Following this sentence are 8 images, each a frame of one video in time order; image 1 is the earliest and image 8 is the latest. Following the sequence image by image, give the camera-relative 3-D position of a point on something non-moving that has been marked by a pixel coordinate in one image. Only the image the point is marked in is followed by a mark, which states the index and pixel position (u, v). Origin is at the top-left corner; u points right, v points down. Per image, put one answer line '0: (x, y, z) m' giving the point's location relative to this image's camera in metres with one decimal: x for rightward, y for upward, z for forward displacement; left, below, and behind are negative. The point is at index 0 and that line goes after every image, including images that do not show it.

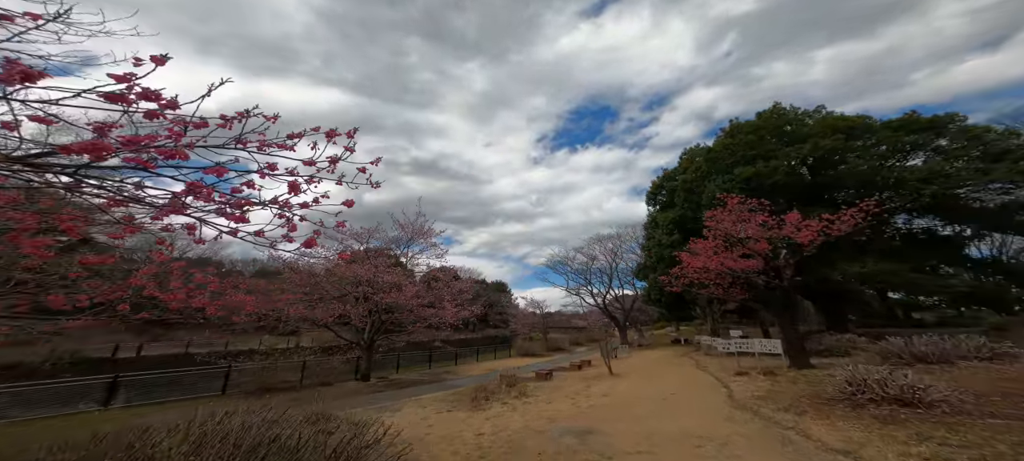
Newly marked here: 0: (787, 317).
0: (+8.6, -2.7, +12.4) m
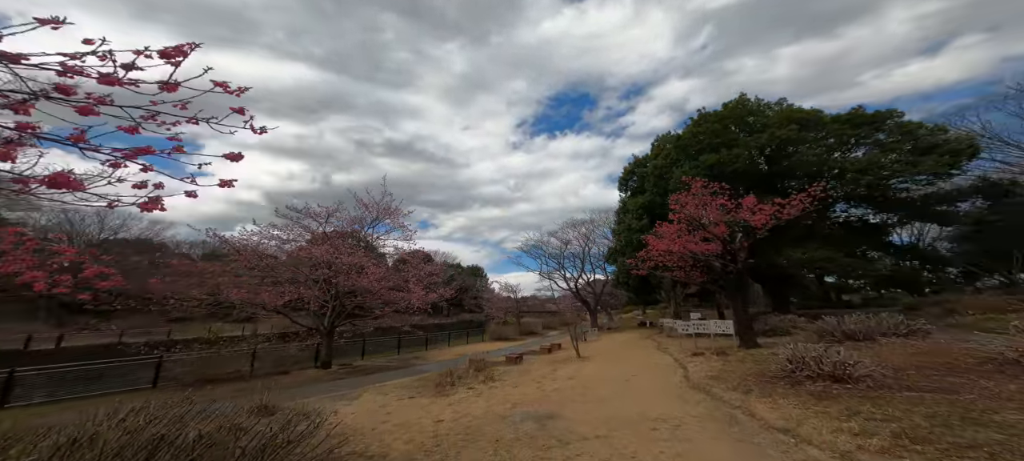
0: (+7.6, -2.3, +13.0) m
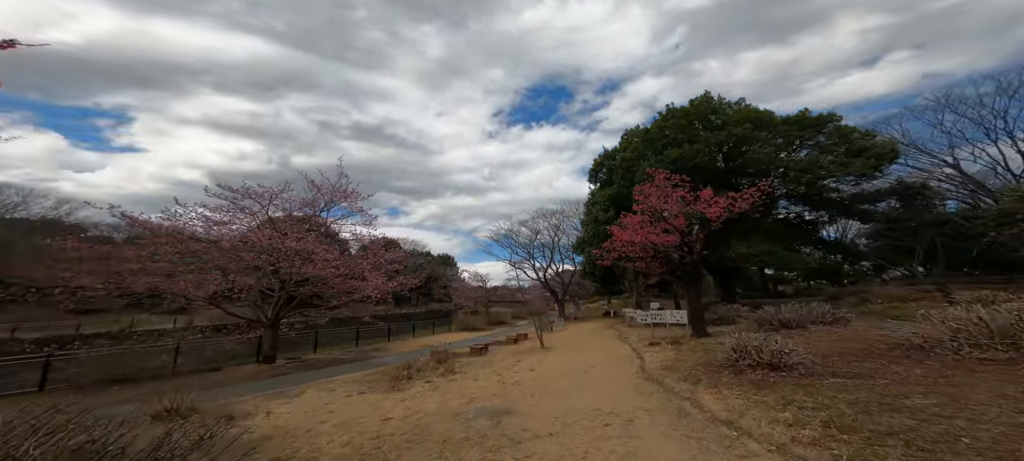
0: (+6.4, -2.1, +13.5) m
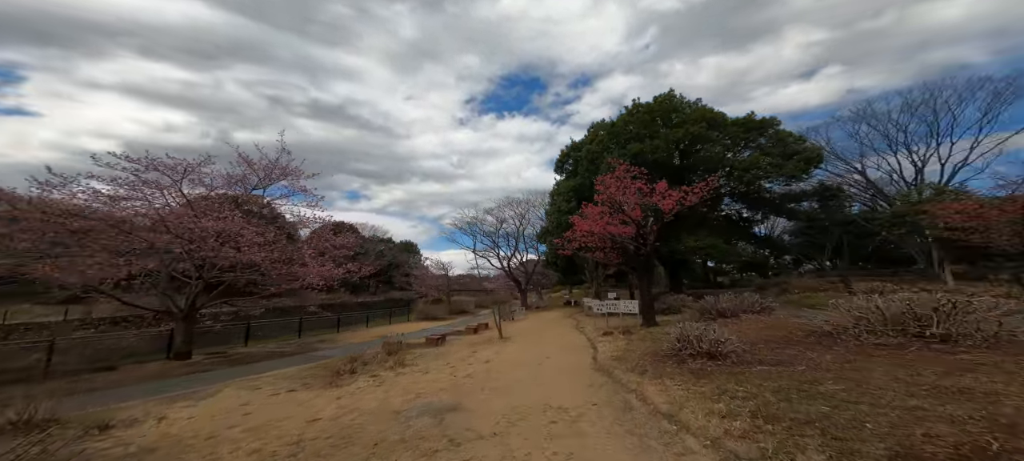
0: (+5.0, -1.9, +13.9) m
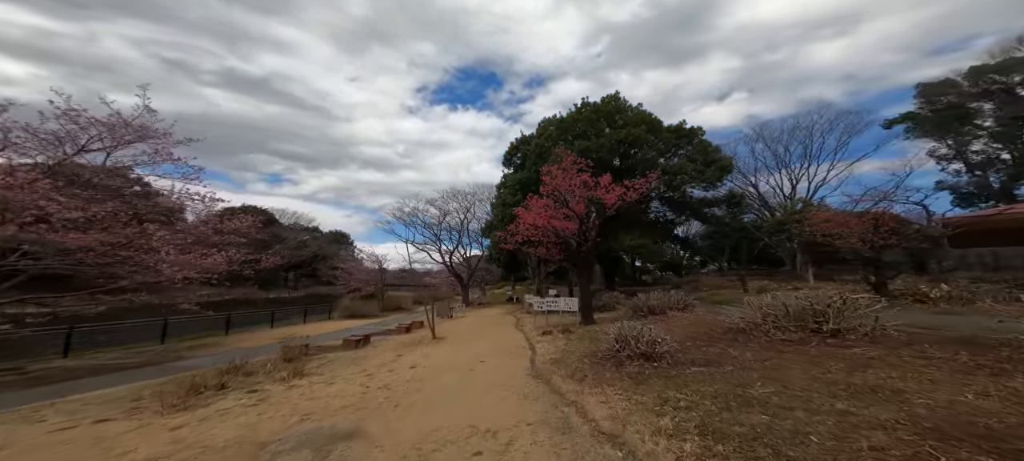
0: (+2.8, -1.7, +13.6) m
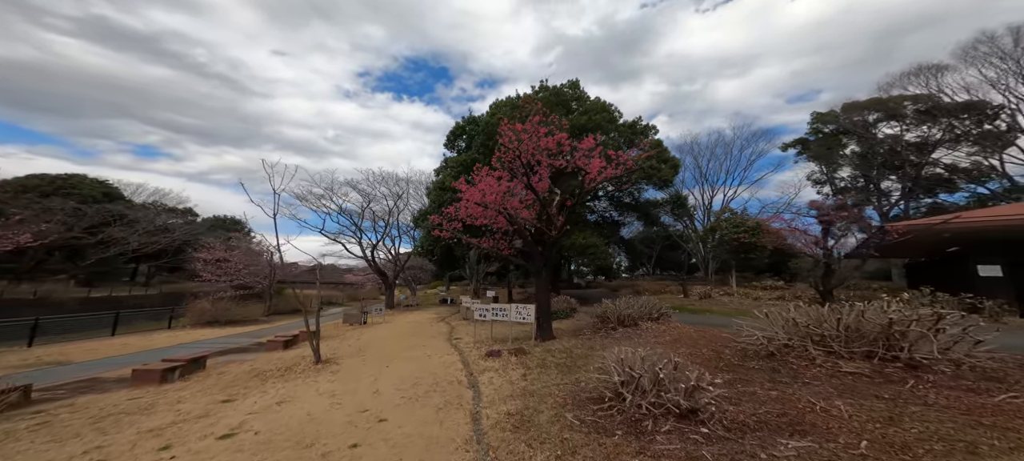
0: (+1.0, -1.3, +10.5) m
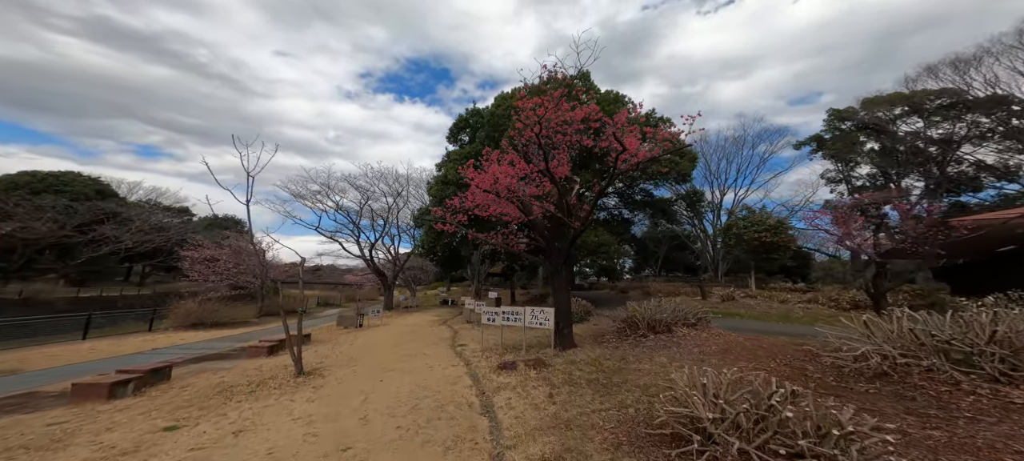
0: (+1.4, -1.1, +9.2) m
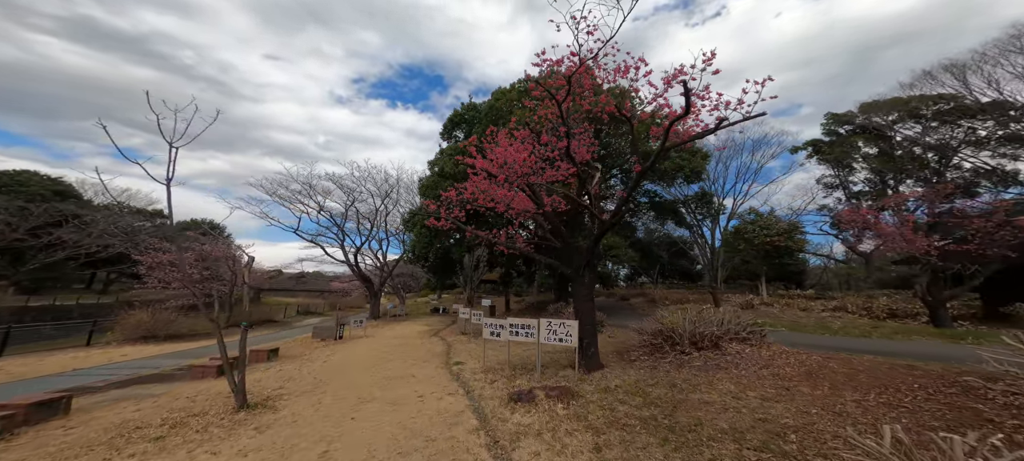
0: (+1.6, -1.0, +7.4) m
